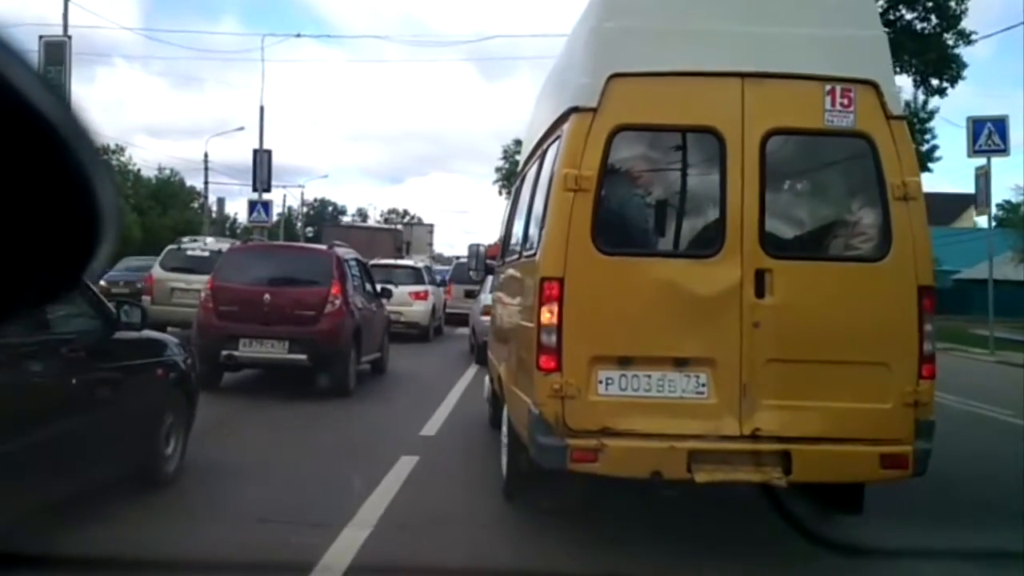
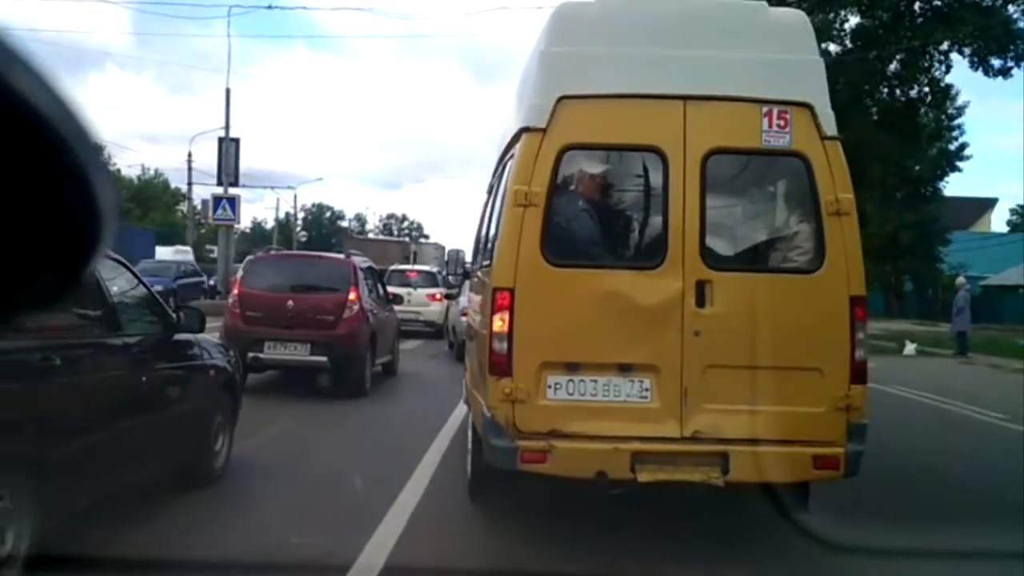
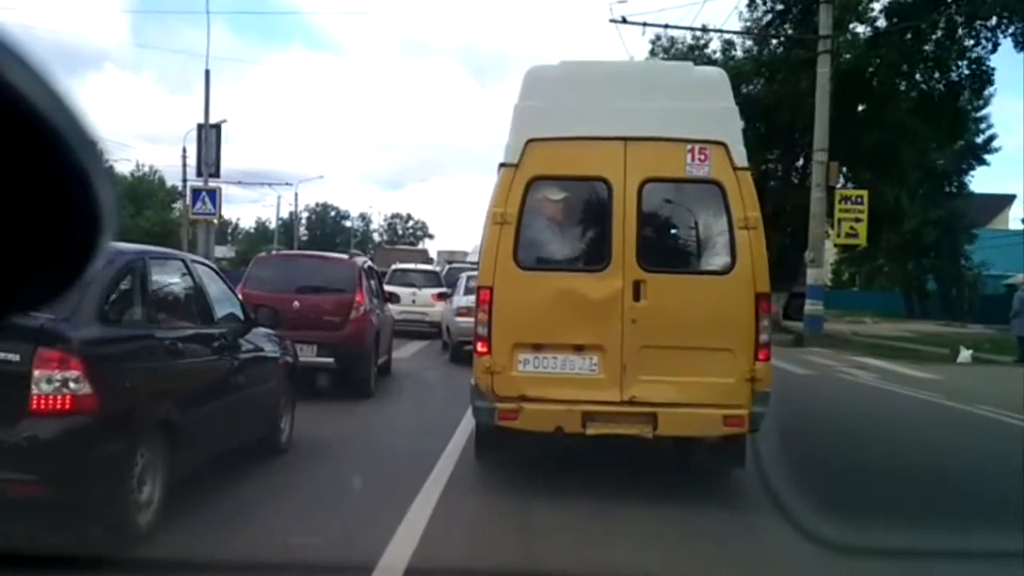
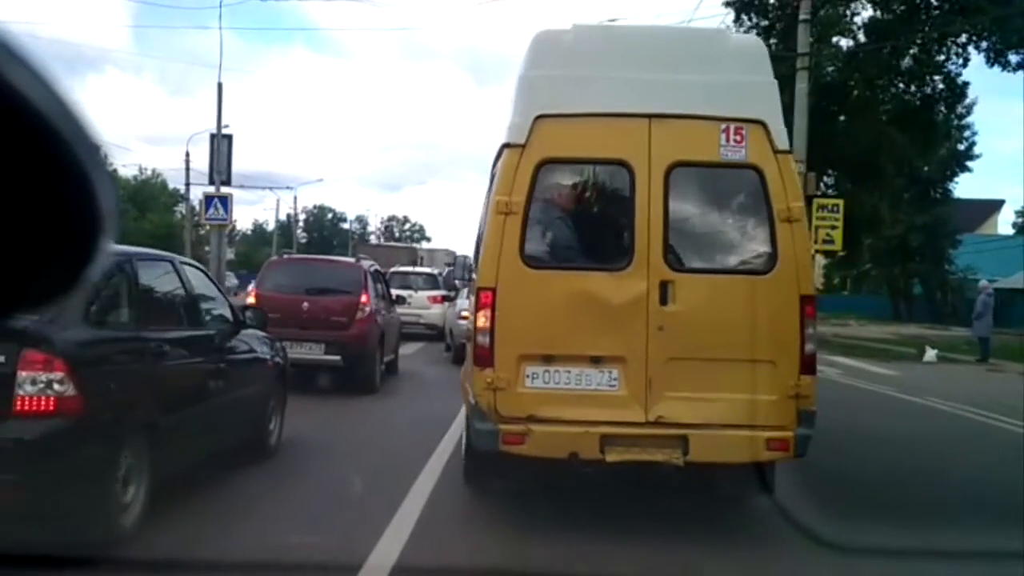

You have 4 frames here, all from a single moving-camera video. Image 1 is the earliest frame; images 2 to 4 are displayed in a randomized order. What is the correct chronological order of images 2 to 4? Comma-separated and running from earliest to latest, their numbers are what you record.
2, 4, 3
